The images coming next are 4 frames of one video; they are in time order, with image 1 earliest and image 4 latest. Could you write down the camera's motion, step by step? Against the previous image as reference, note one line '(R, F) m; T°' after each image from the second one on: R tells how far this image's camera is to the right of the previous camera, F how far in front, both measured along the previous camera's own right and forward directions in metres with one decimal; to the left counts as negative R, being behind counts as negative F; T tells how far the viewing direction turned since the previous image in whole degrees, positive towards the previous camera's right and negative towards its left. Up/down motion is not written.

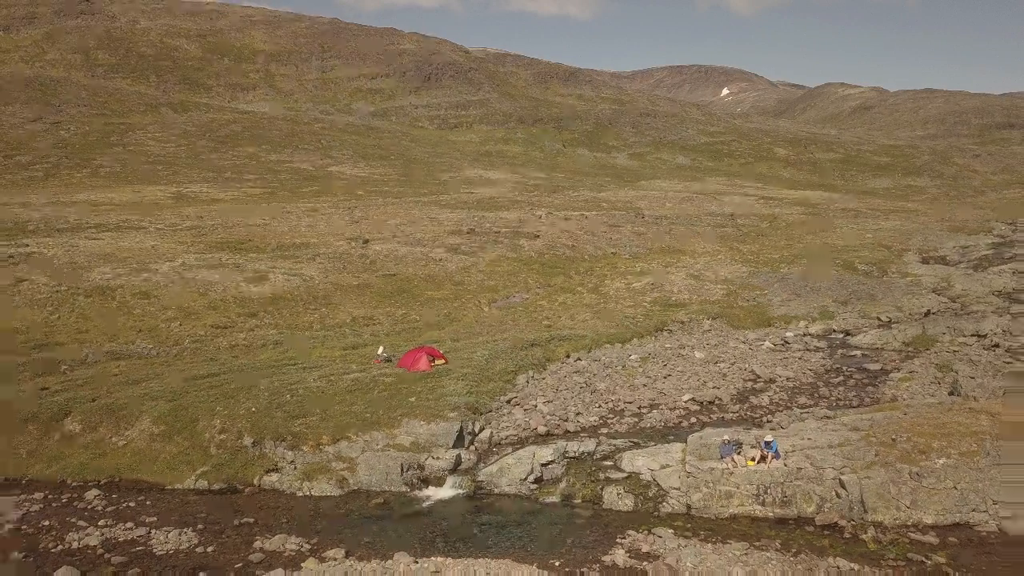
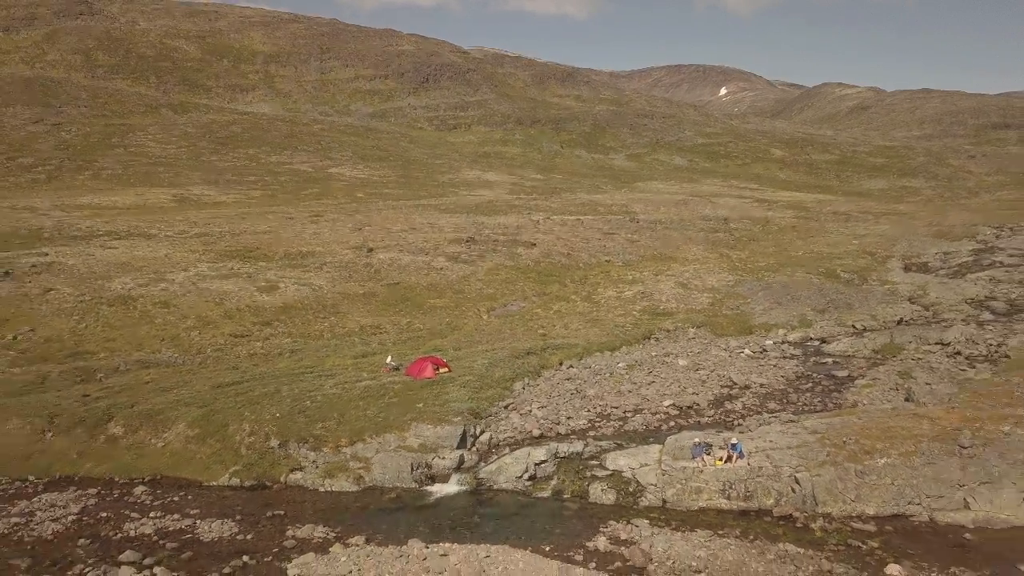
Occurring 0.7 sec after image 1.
(0.0, -1.6) m; 0°
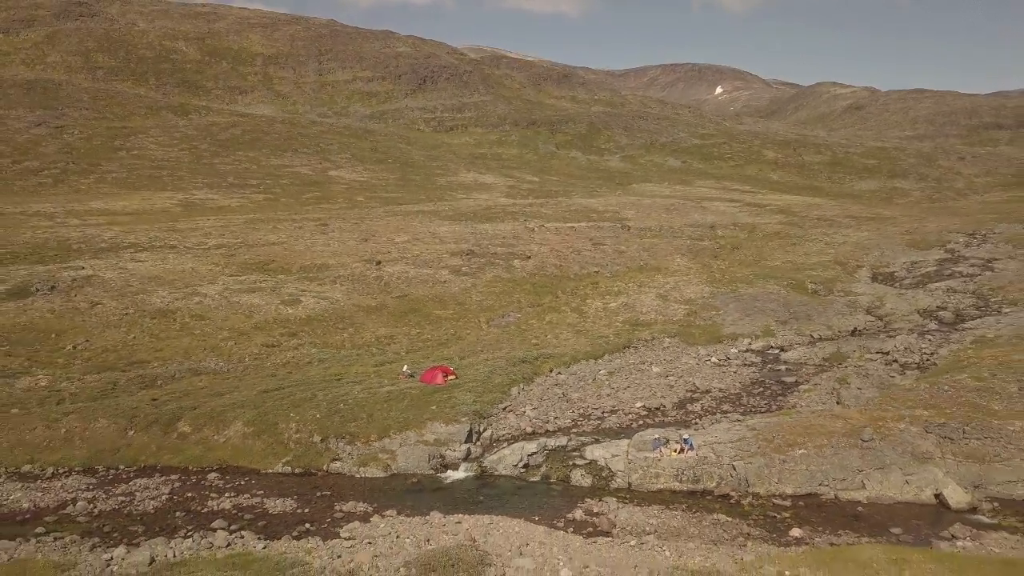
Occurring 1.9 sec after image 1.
(0.0, -3.4) m; 0°
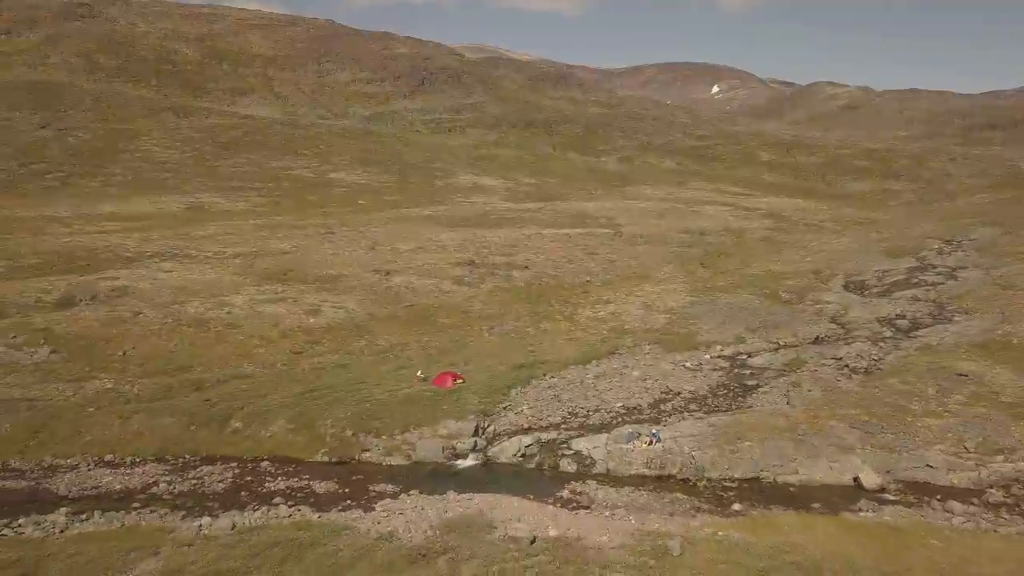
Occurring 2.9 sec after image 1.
(-0.1, -3.6) m; 0°
